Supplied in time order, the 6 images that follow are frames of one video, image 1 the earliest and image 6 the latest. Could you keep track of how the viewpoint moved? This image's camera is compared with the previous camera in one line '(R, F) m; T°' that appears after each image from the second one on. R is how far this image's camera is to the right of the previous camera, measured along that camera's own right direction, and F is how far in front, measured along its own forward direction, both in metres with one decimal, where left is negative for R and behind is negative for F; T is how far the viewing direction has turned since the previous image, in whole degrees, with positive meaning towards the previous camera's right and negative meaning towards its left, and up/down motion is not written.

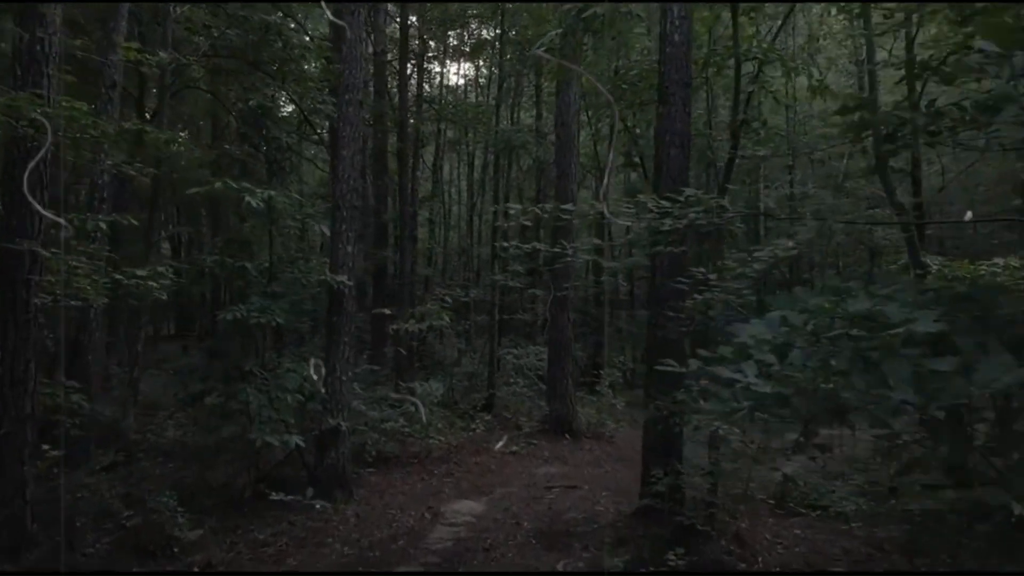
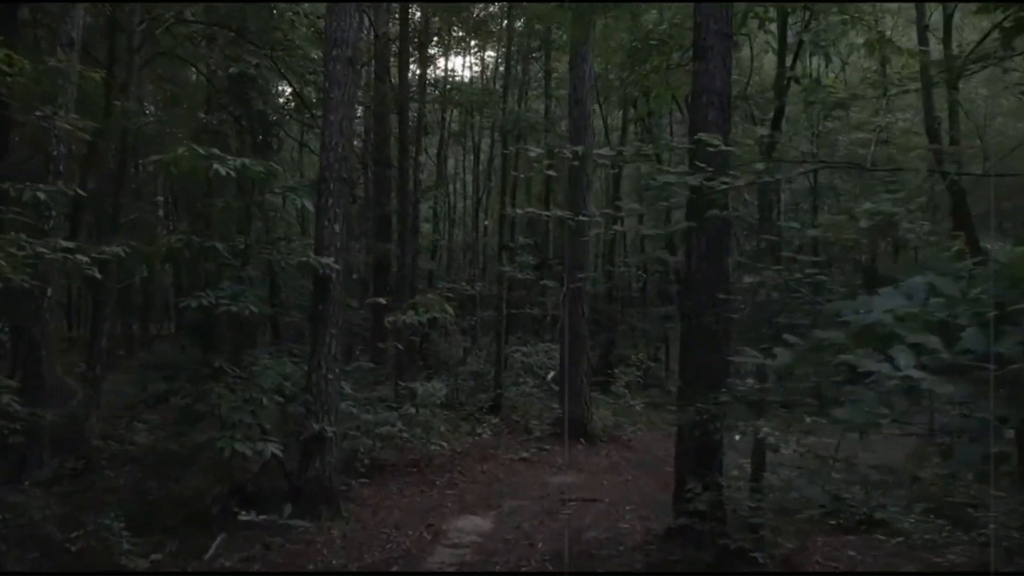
(-0.1, +1.2) m; 0°
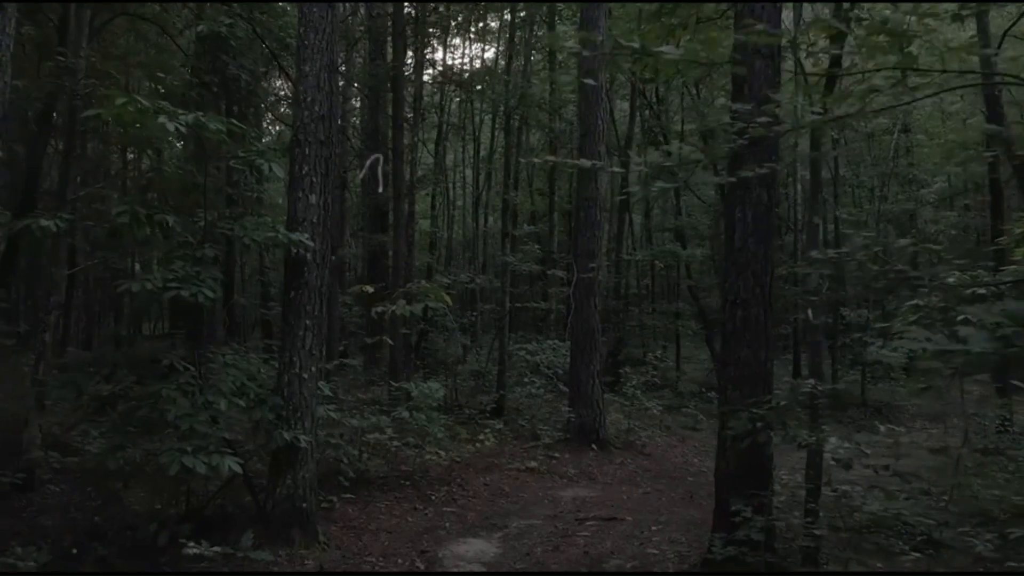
(-0.1, +1.2) m; 0°
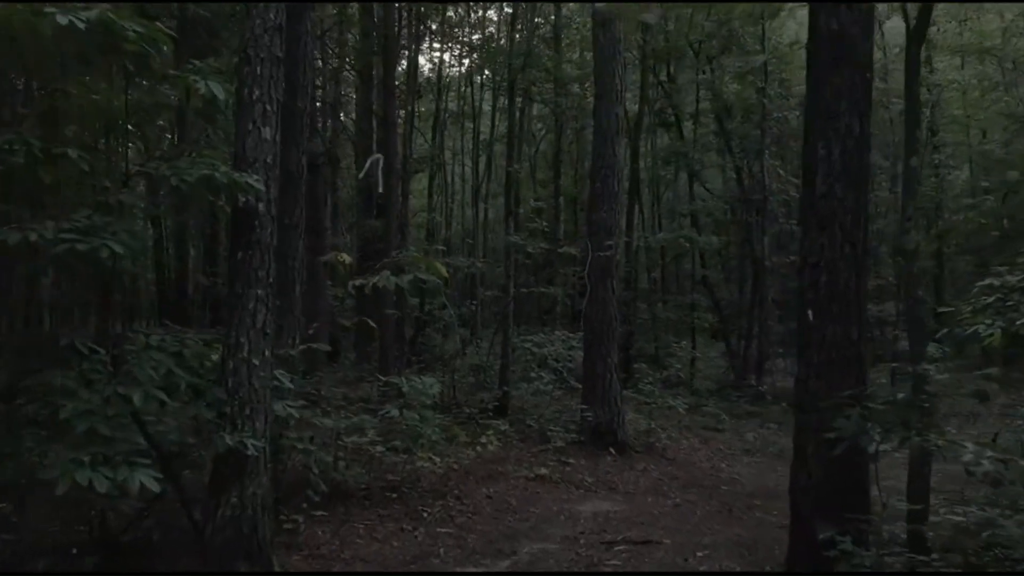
(-0.1, +1.5) m; 0°
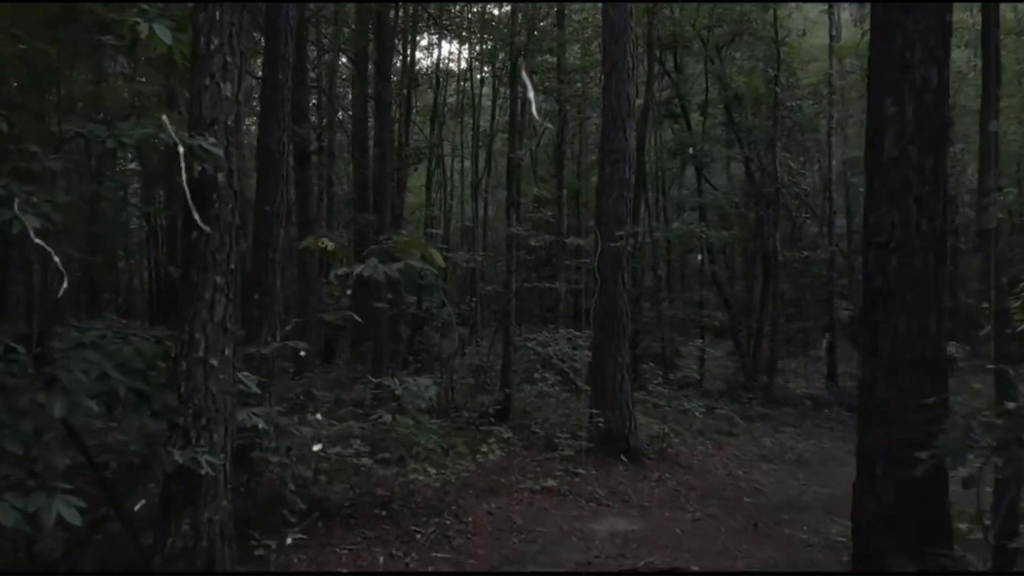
(0.0, +0.8) m; 0°
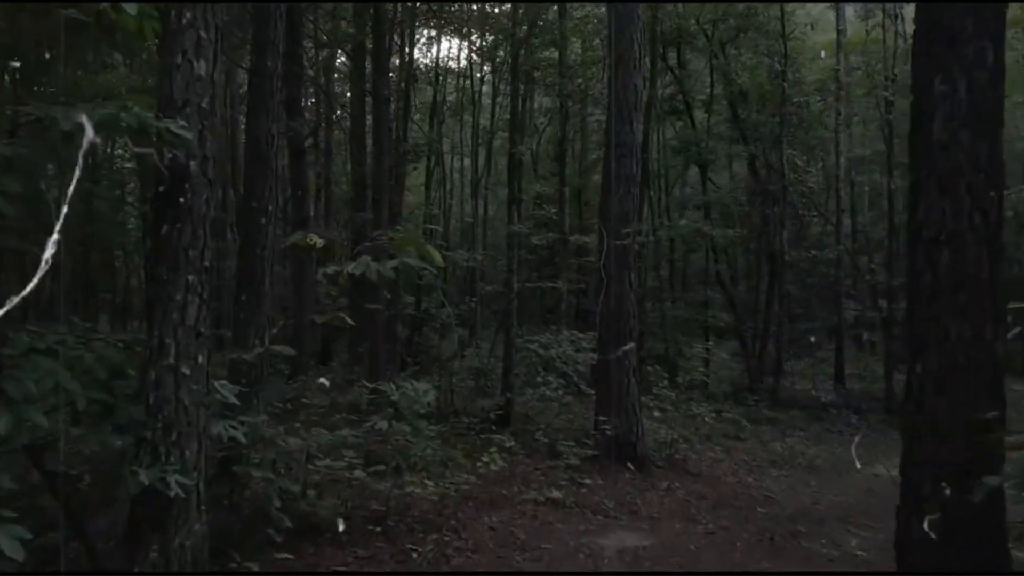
(0.0, +0.4) m; 0°
